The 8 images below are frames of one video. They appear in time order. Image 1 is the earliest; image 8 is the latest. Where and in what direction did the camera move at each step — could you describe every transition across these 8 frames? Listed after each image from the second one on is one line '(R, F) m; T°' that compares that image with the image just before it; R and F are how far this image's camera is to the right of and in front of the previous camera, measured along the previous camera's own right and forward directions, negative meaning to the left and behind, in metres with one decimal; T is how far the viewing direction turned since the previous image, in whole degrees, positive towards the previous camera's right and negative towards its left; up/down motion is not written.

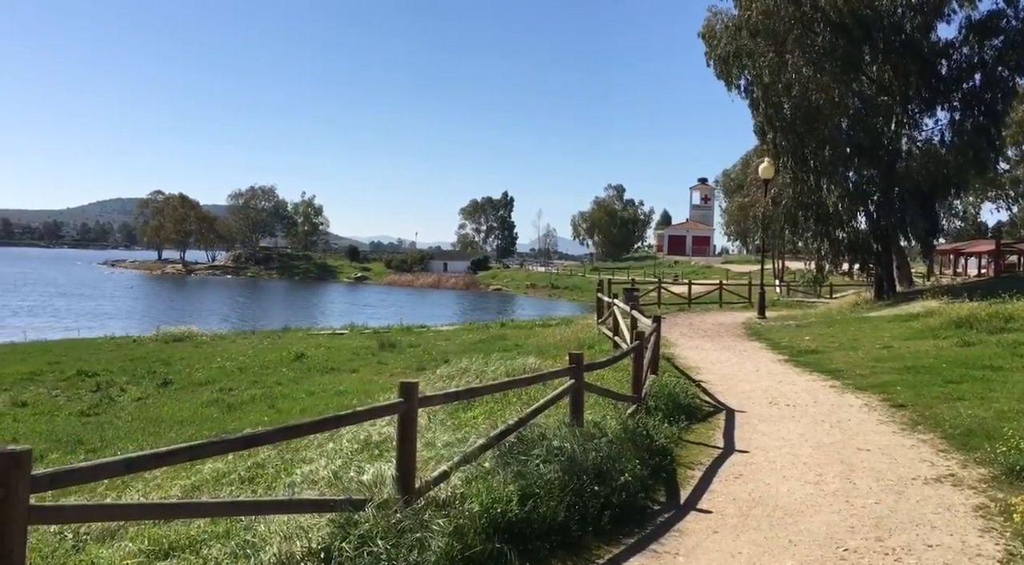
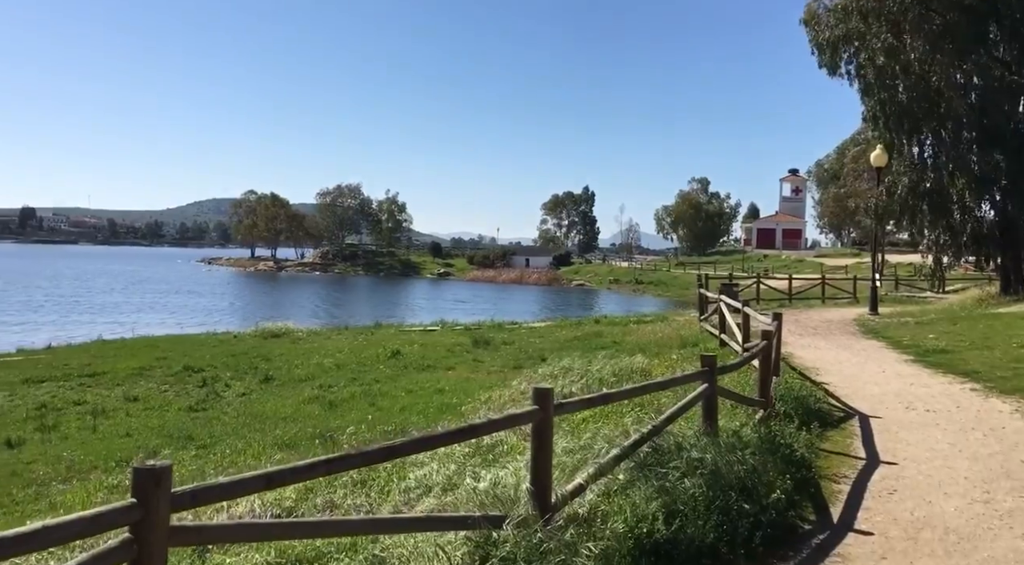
(-0.5, +0.6) m; -6°
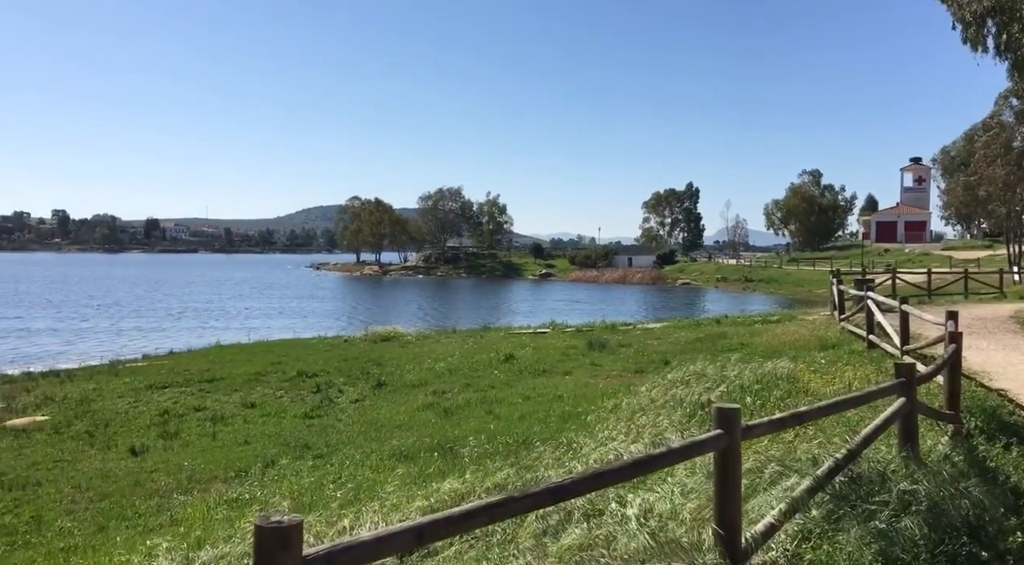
(-0.5, +0.9) m; -7°
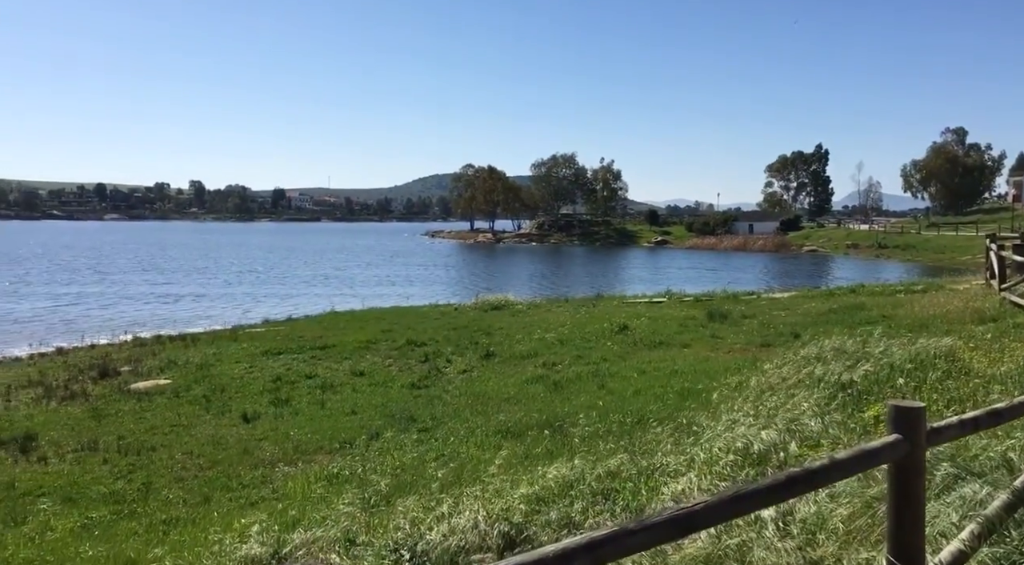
(0.0, +0.8) m; -9°
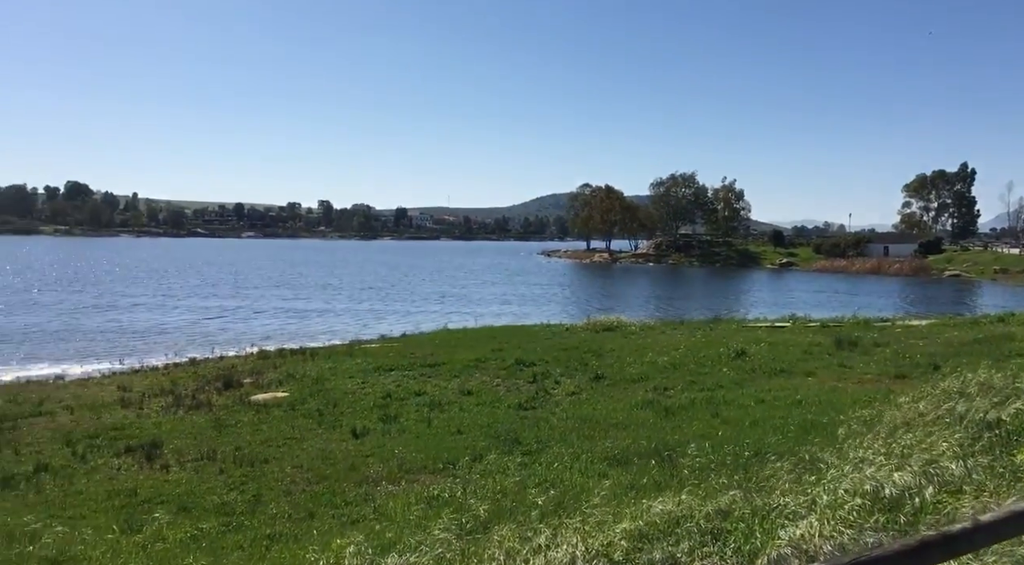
(+0.1, +0.2) m; -9°
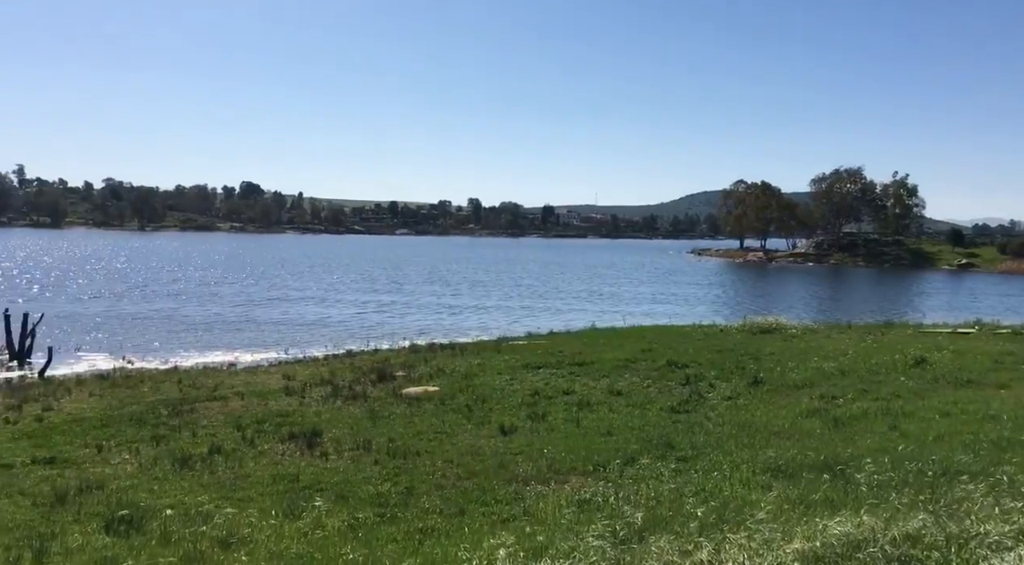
(-0.1, +0.3) m; -11°
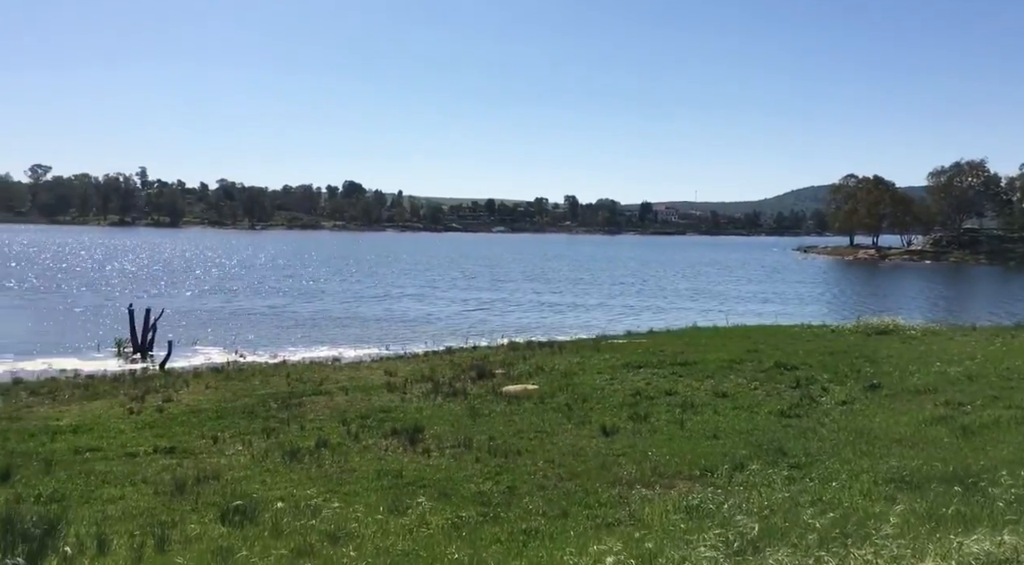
(-0.1, +0.2) m; -7°
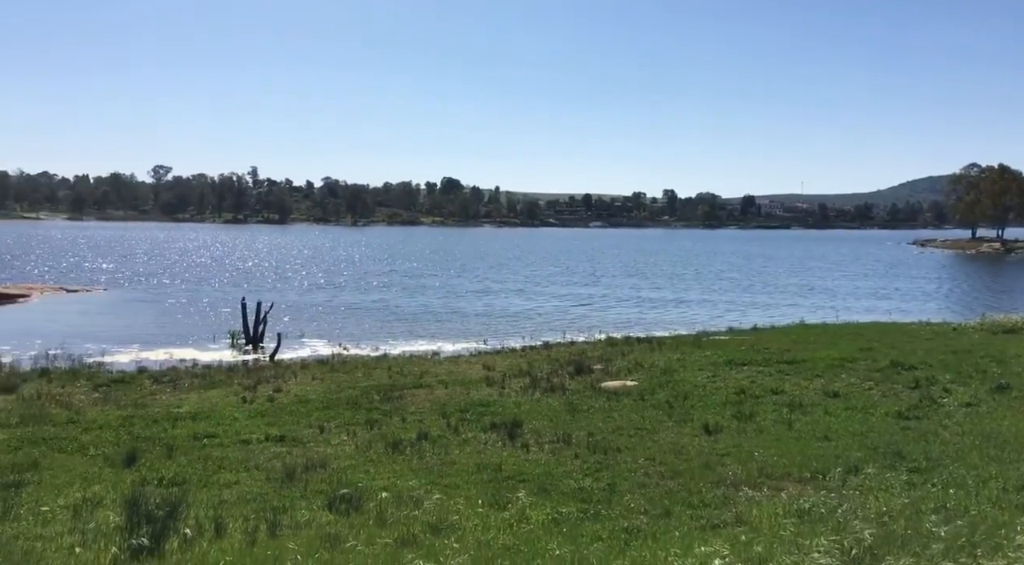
(-0.1, +0.1) m; -7°
